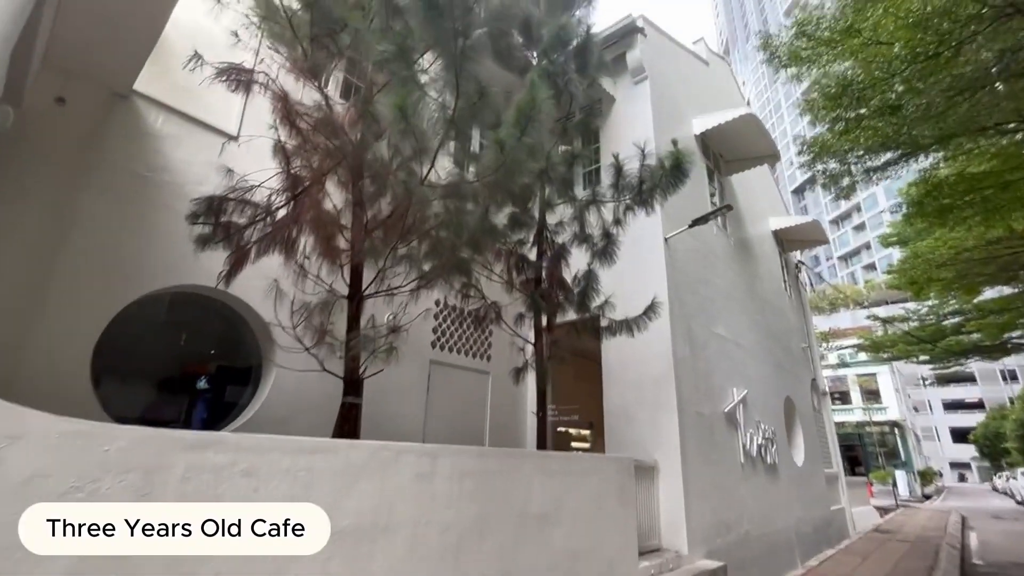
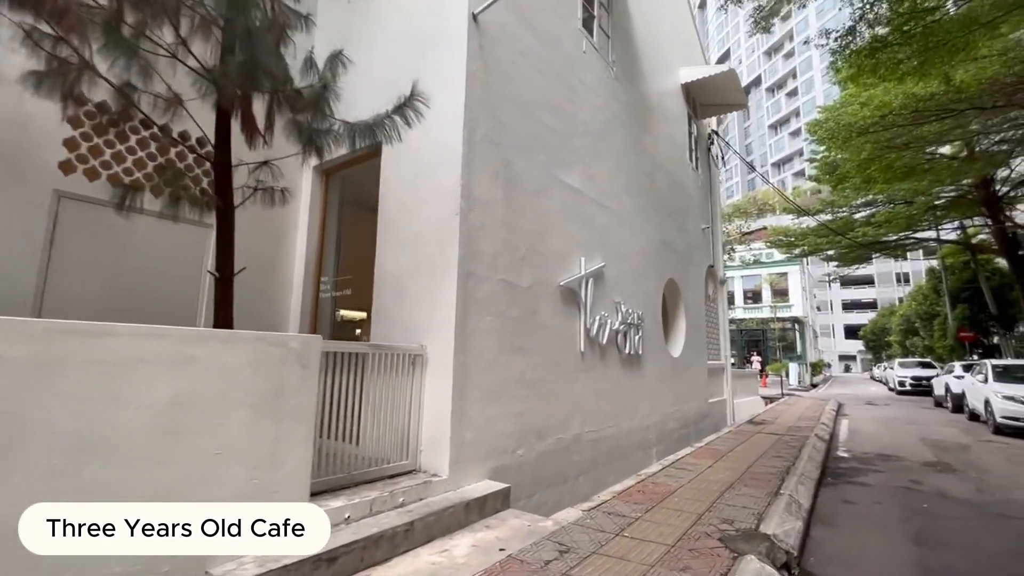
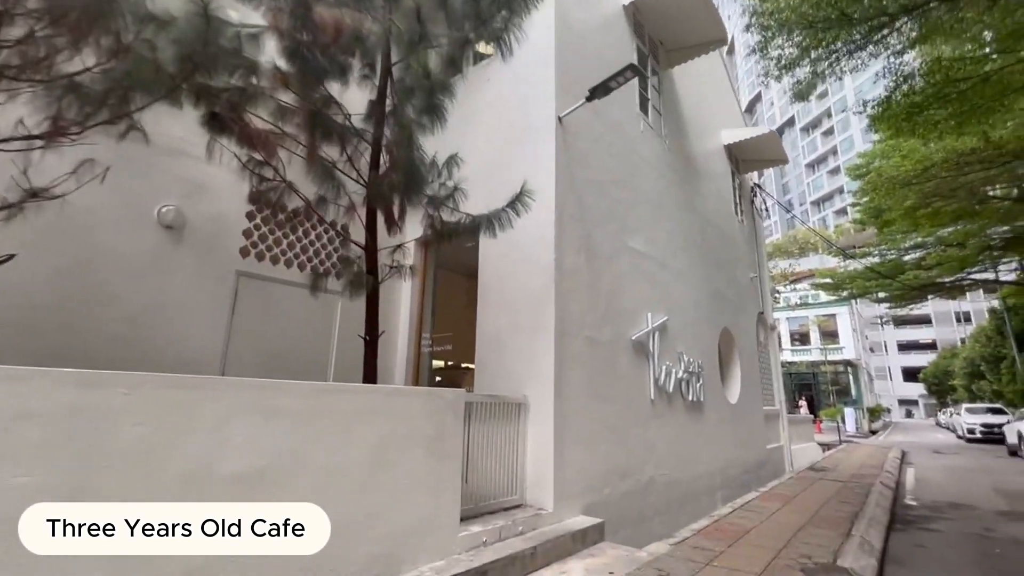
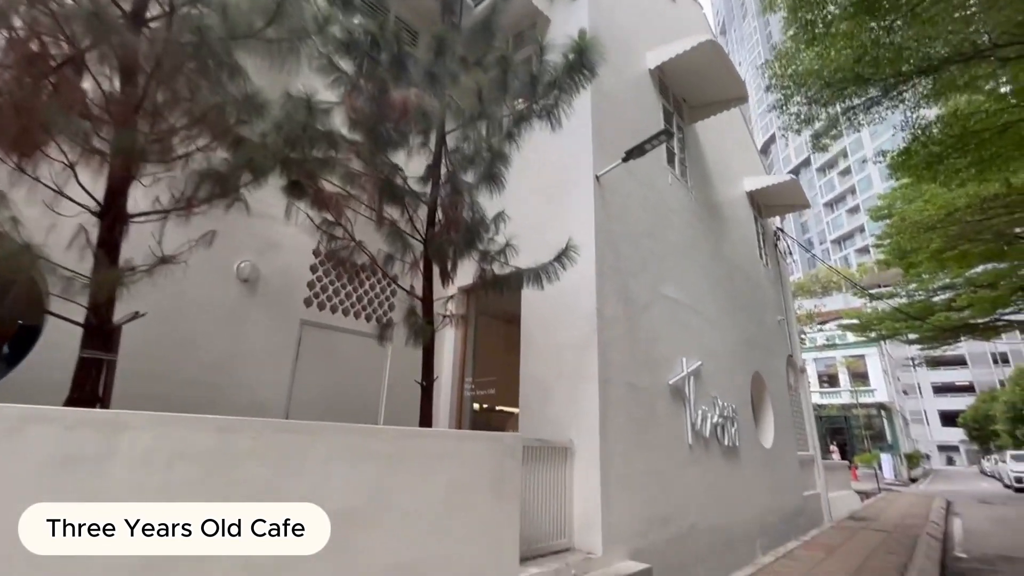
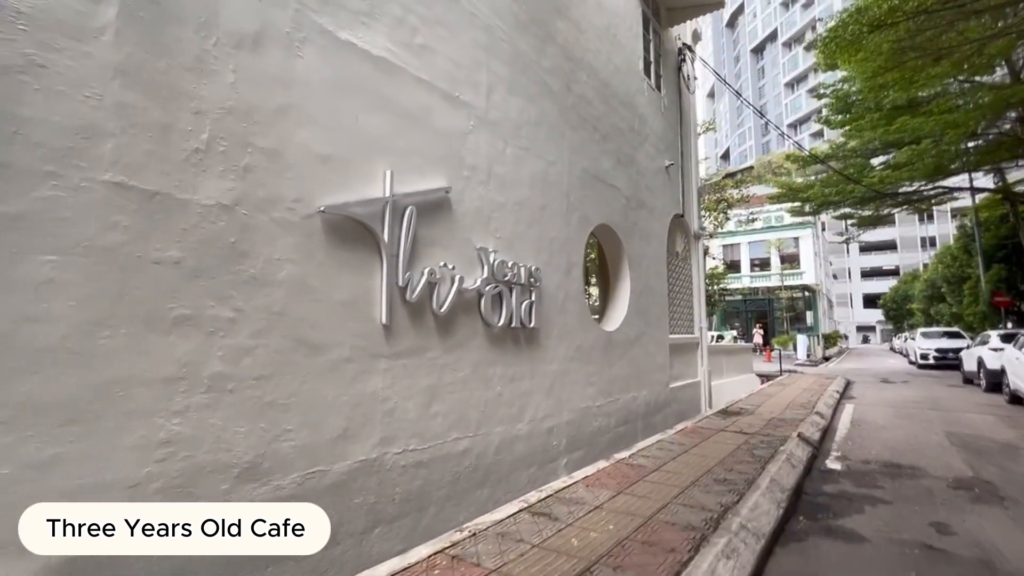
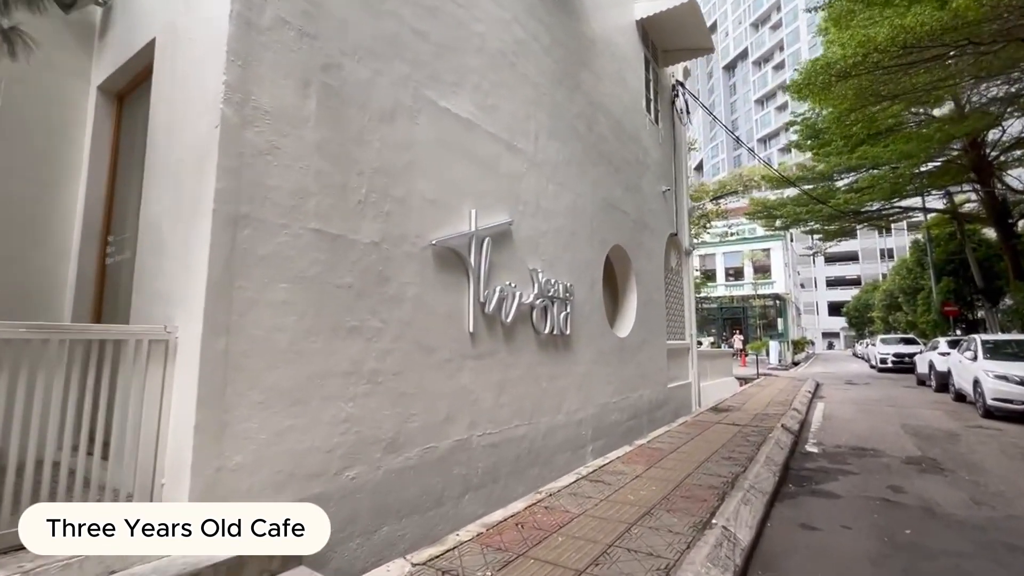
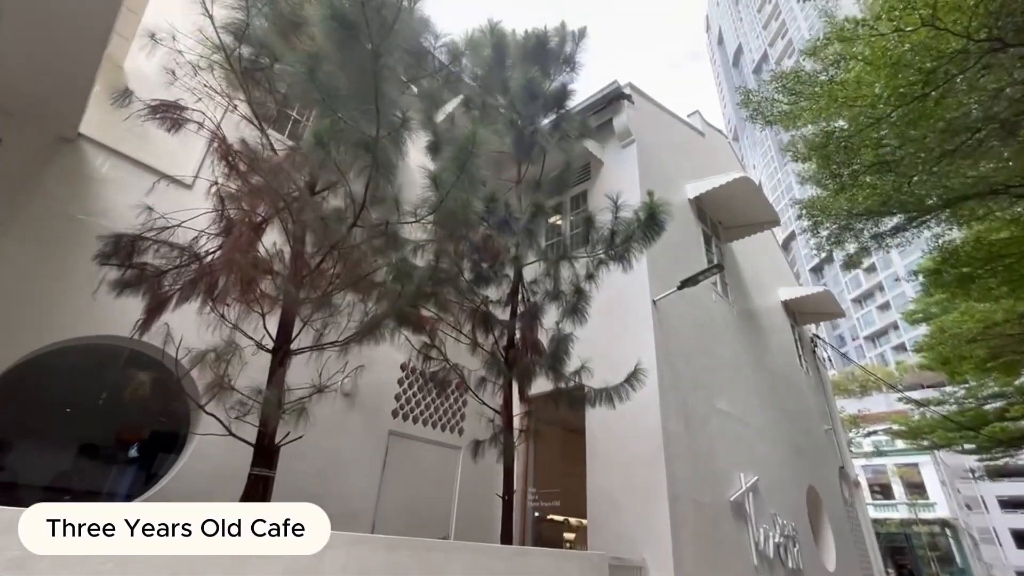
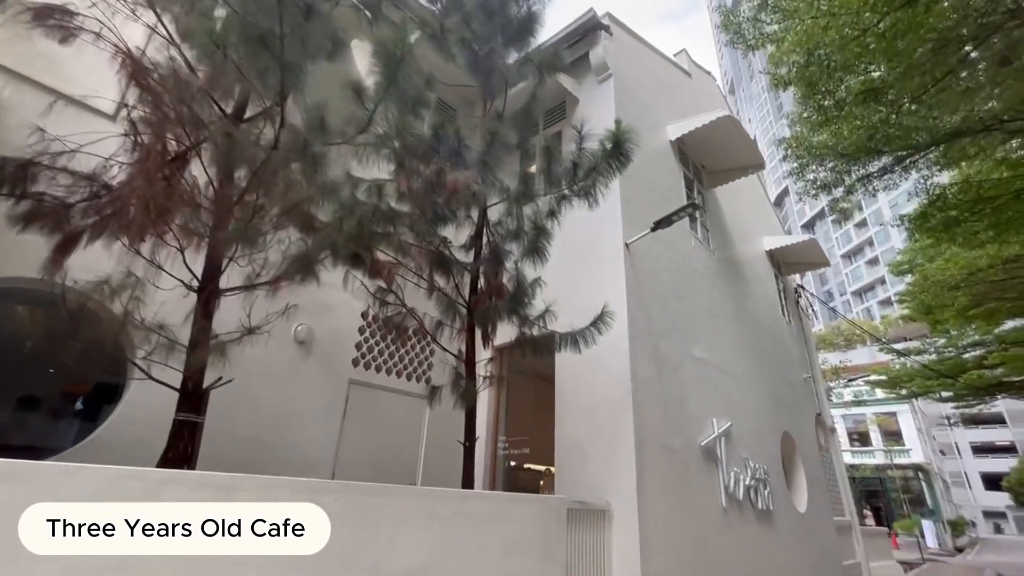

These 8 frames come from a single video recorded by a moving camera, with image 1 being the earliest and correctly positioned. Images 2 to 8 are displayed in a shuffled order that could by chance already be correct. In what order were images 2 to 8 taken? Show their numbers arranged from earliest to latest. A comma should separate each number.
7, 8, 4, 3, 2, 6, 5
